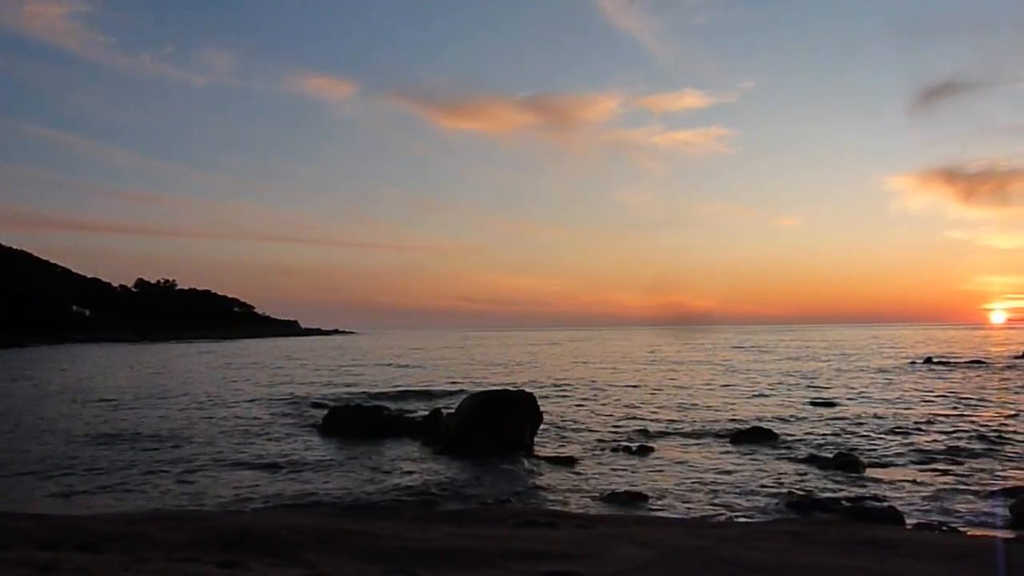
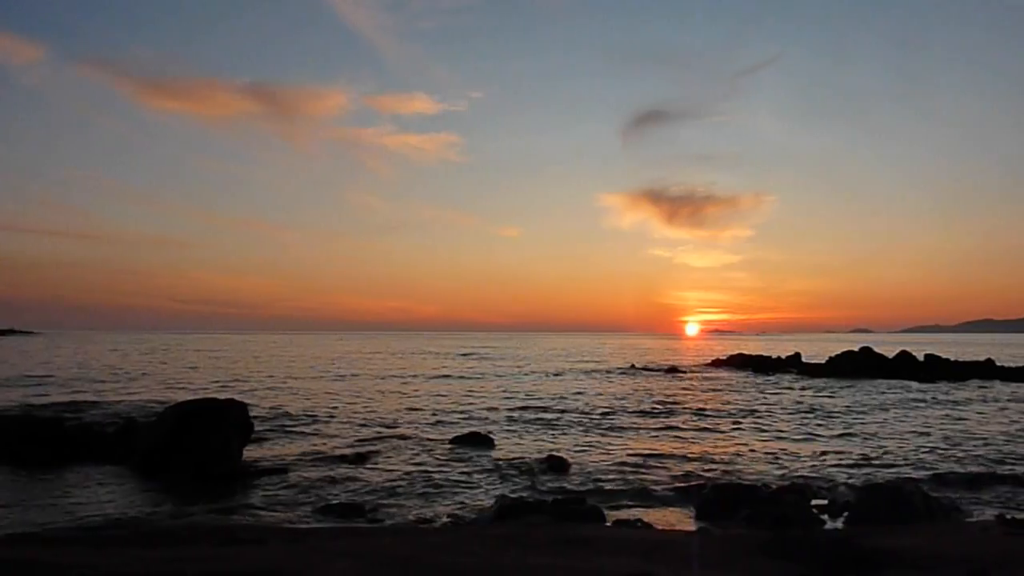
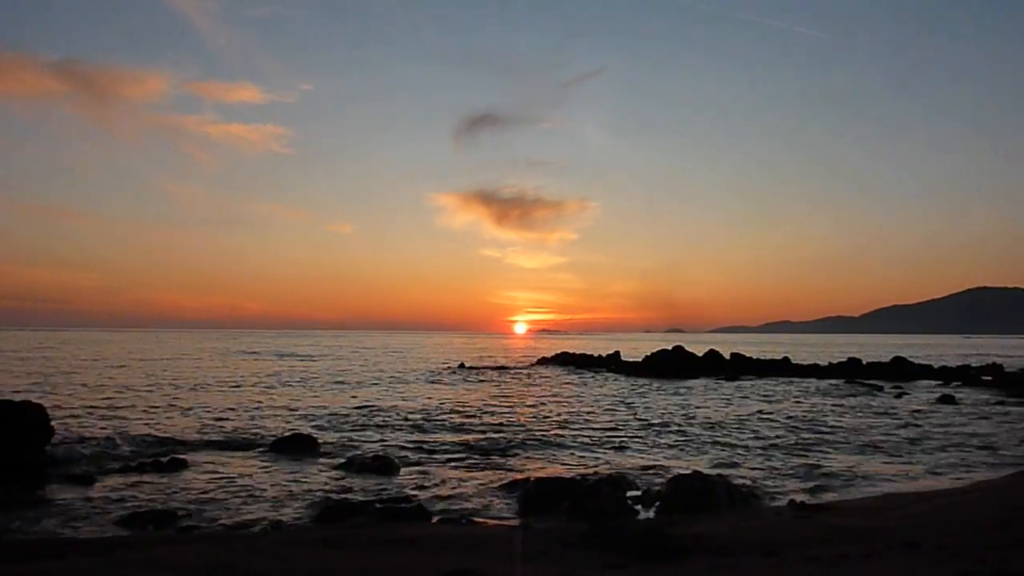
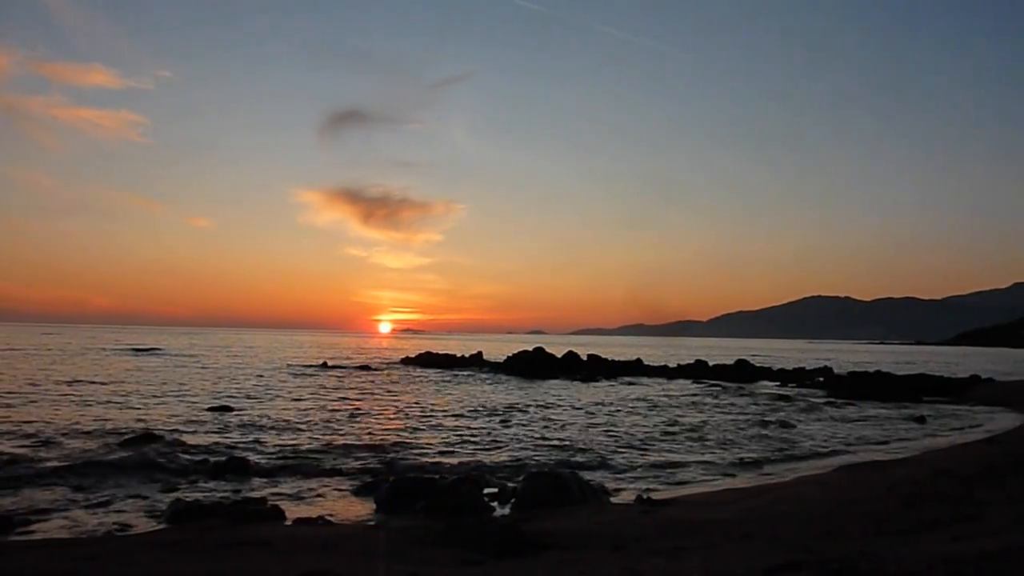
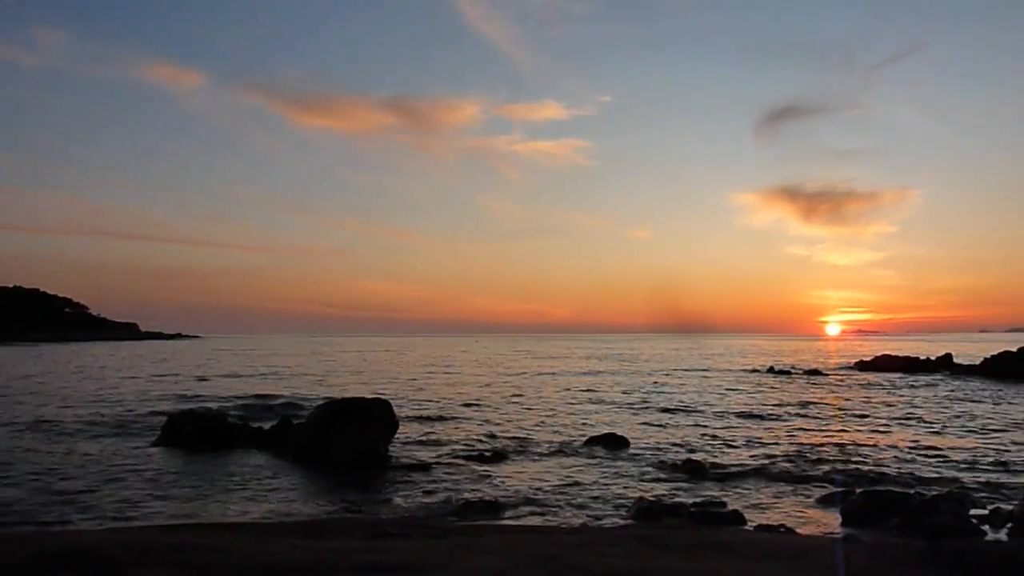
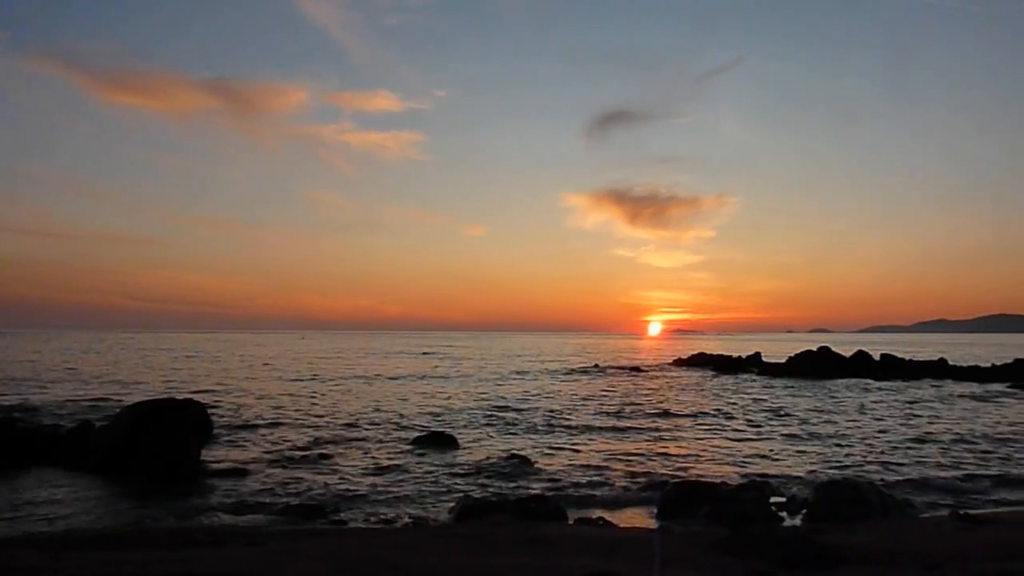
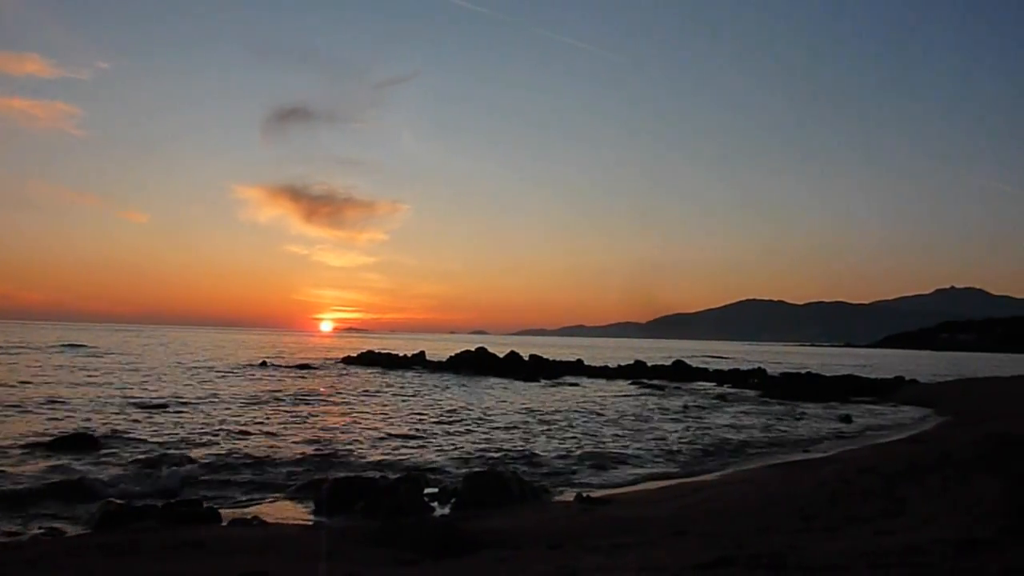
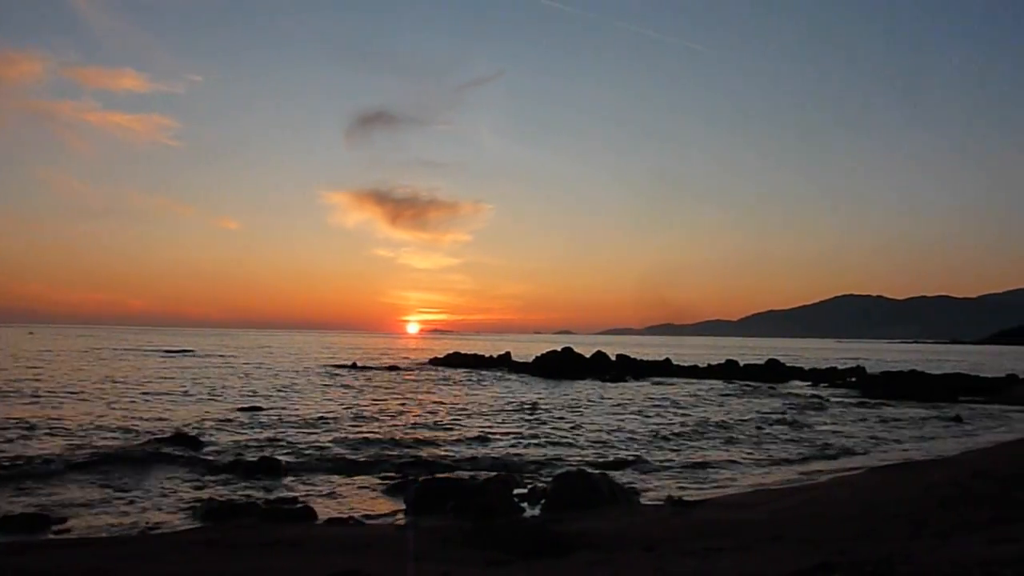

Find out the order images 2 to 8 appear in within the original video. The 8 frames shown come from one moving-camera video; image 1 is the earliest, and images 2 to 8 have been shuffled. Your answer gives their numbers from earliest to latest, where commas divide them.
5, 2, 6, 3, 8, 4, 7
